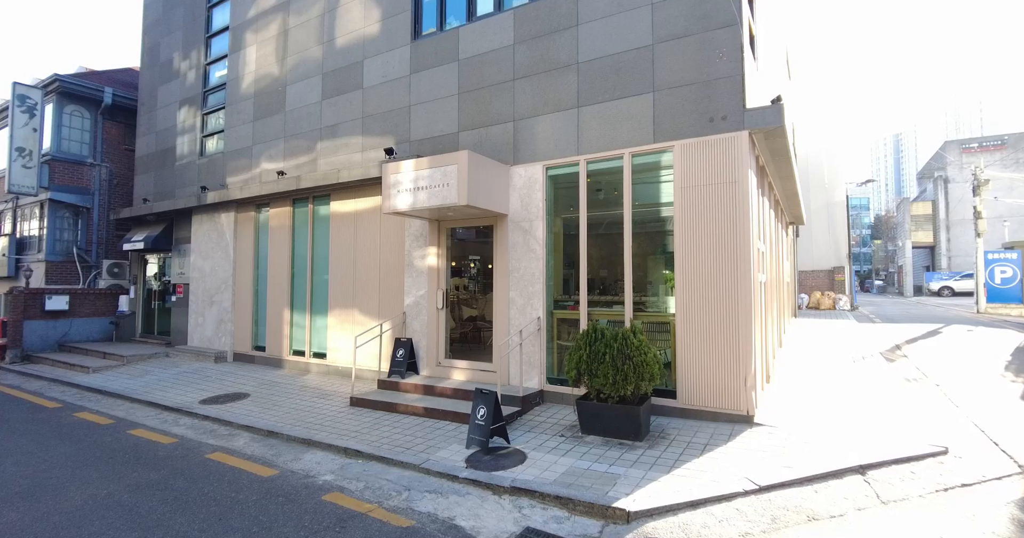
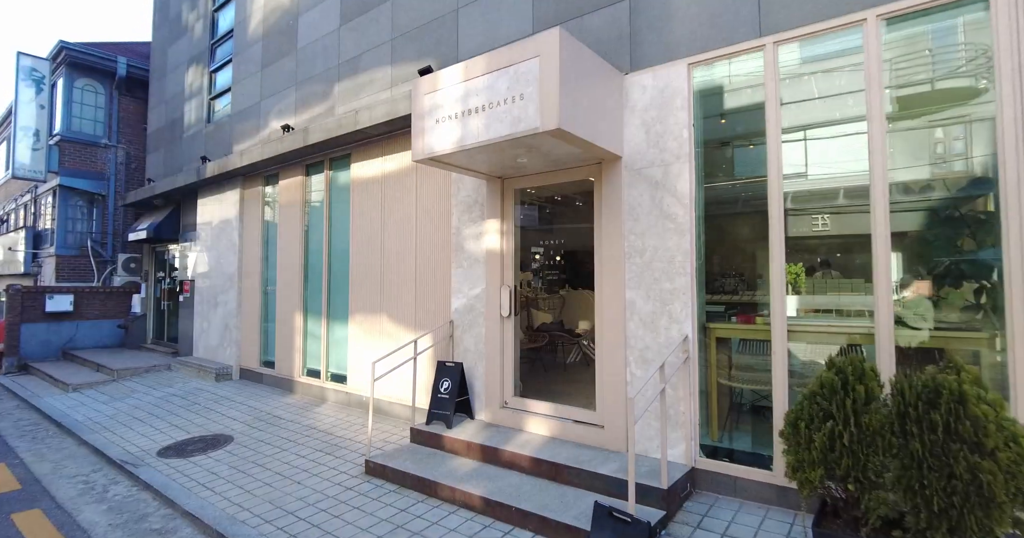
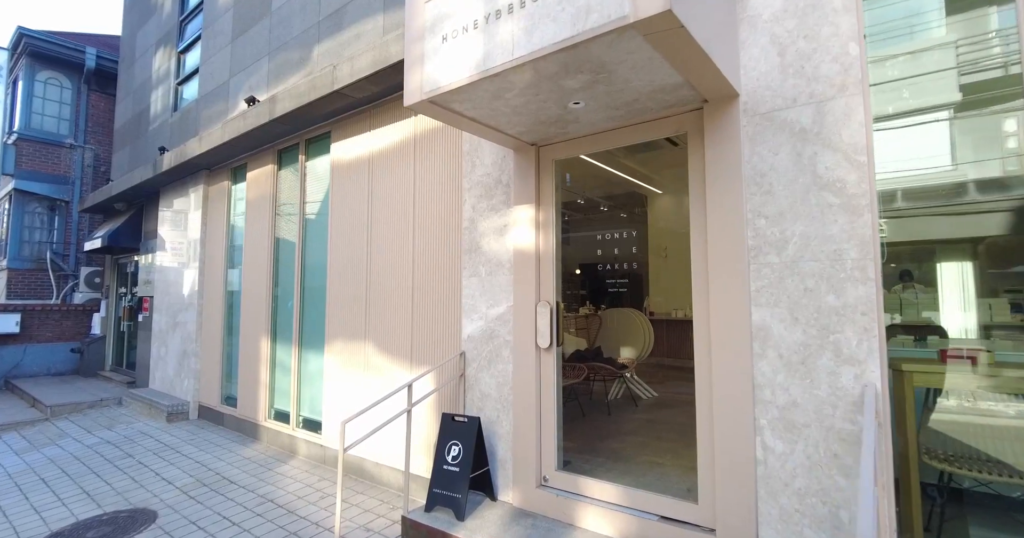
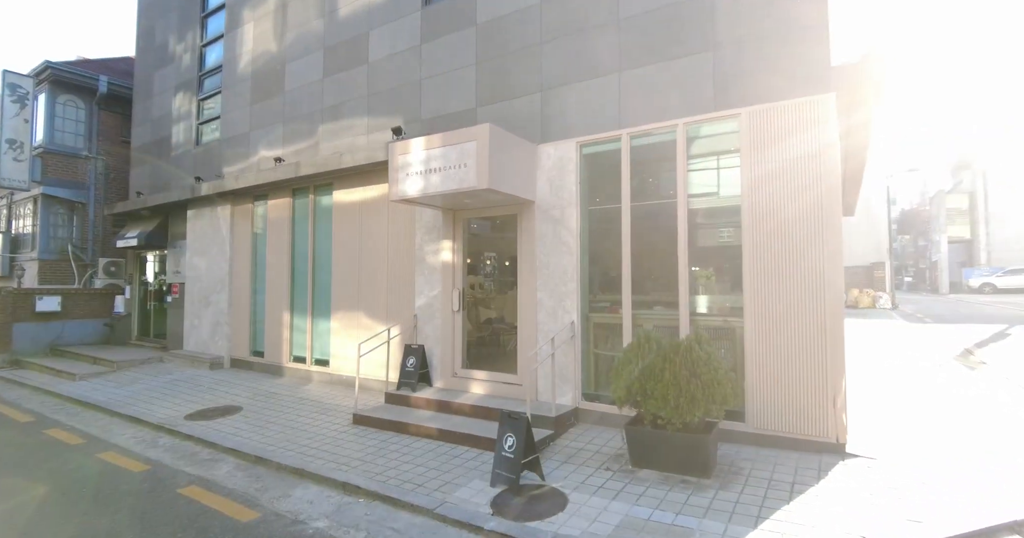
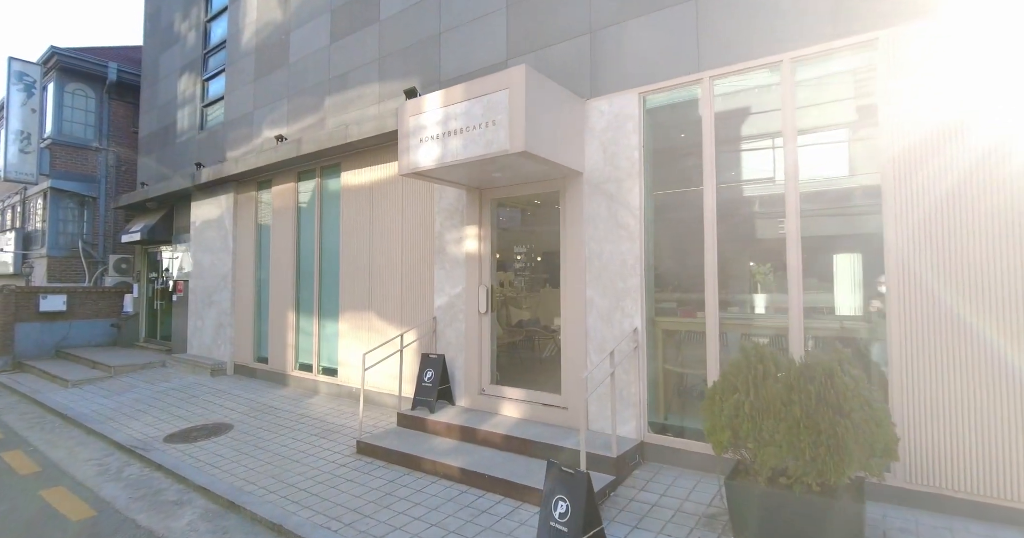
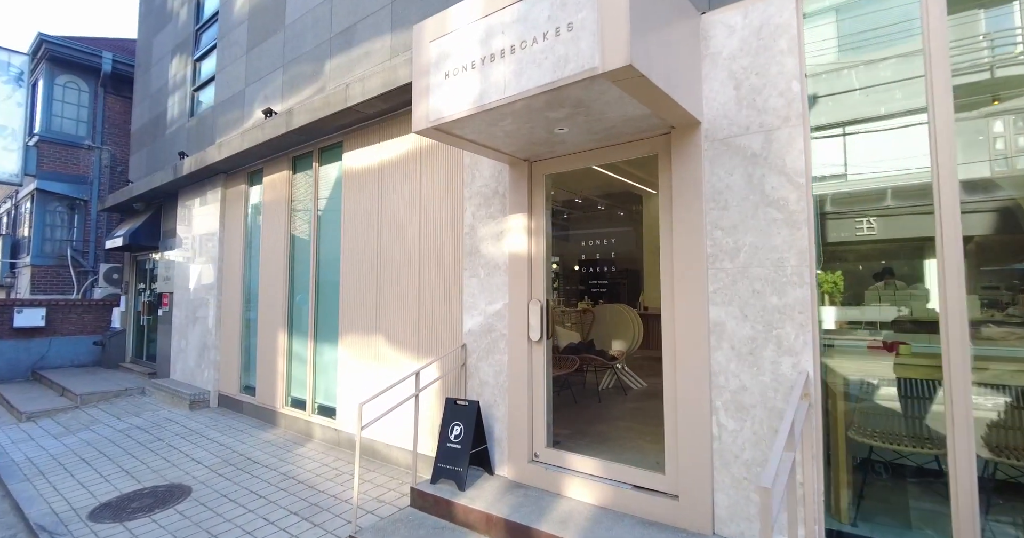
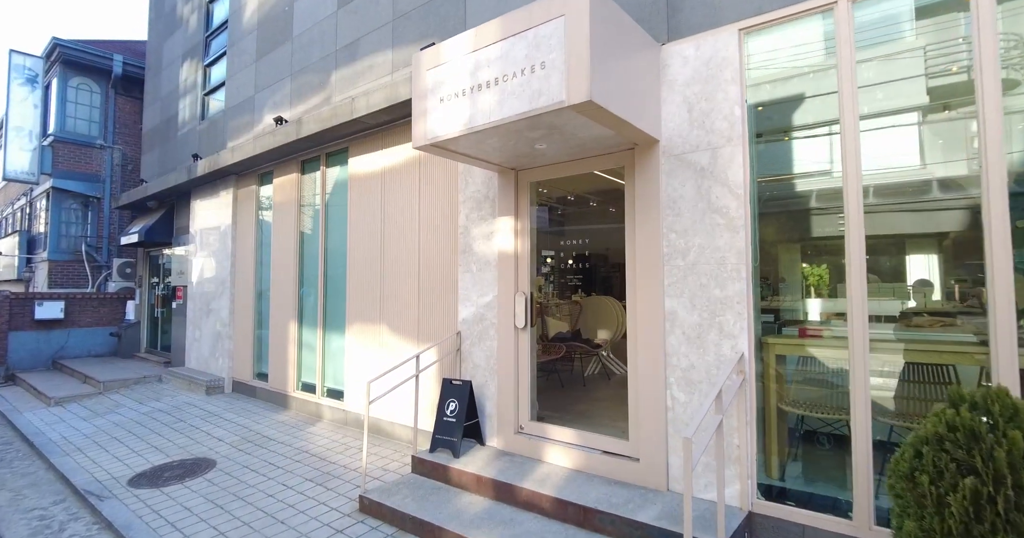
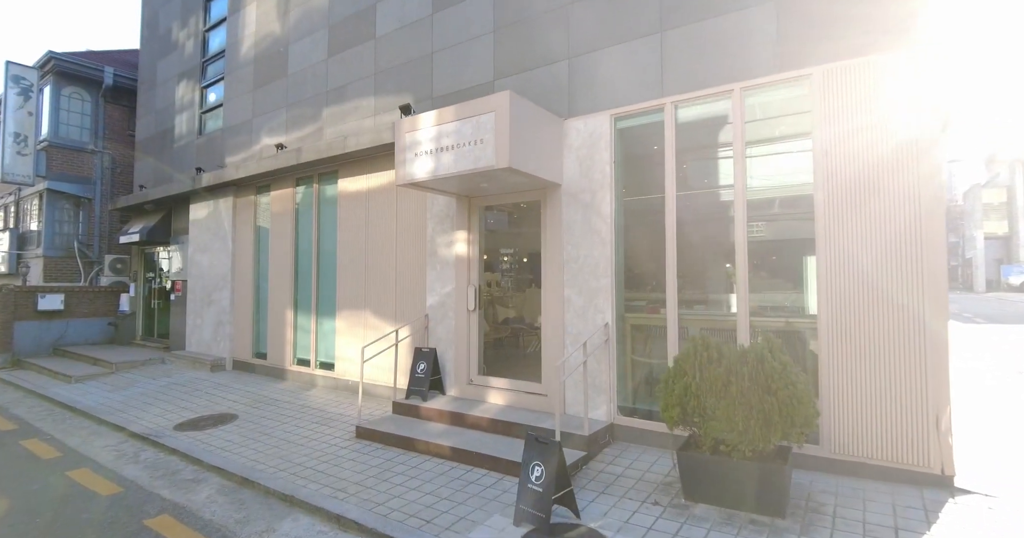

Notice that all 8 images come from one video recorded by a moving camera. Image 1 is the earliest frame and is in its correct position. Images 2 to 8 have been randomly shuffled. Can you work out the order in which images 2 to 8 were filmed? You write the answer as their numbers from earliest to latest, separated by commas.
4, 8, 5, 2, 7, 6, 3
